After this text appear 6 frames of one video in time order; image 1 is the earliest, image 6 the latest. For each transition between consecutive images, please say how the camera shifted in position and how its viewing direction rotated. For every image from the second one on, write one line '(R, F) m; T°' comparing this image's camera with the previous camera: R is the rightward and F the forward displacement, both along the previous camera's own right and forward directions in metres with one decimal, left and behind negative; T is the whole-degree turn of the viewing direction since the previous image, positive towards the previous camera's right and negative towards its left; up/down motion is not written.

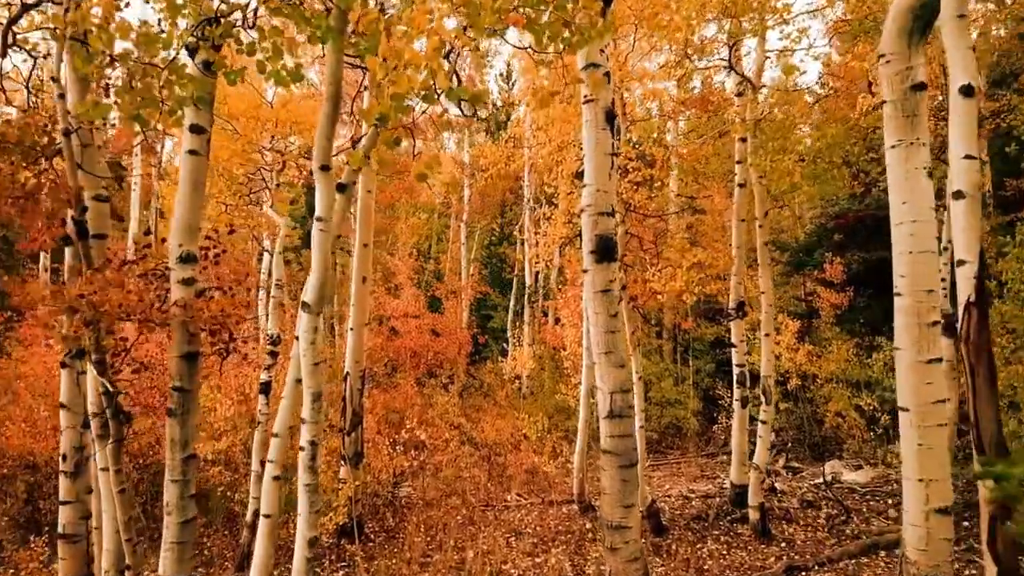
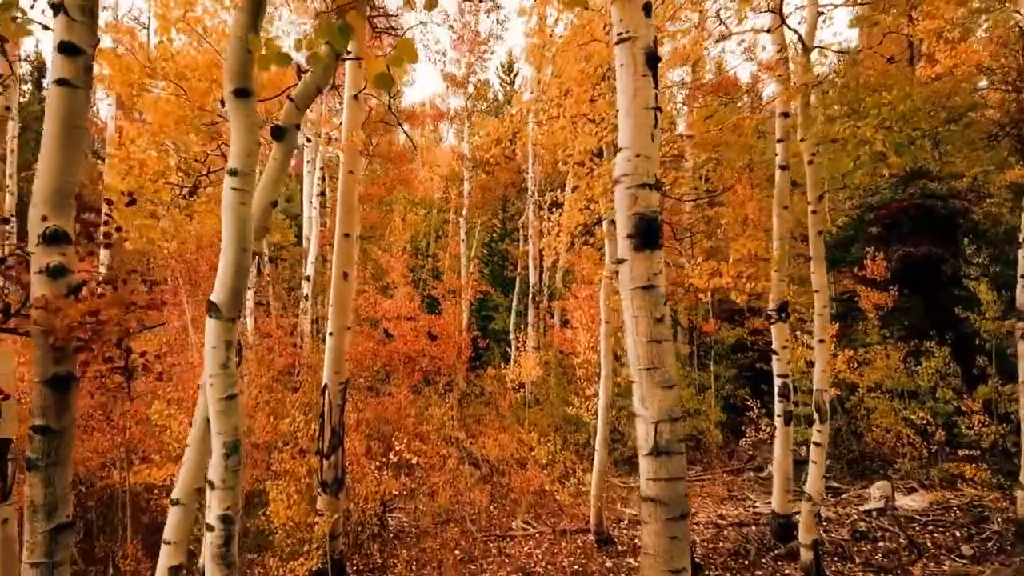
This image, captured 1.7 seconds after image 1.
(-0.1, +1.5) m; 0°
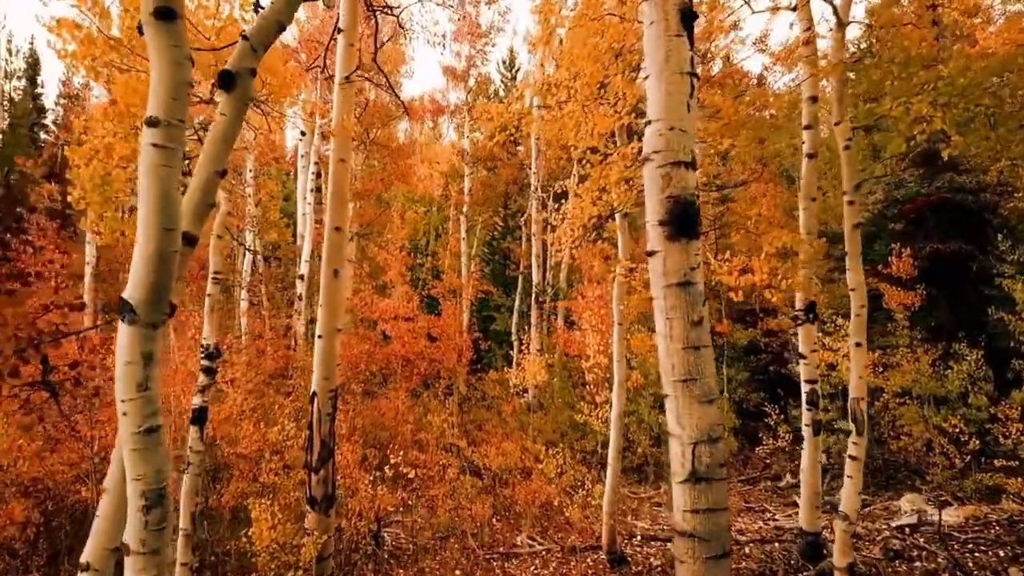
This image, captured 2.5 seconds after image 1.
(-0.1, +0.7) m; 0°
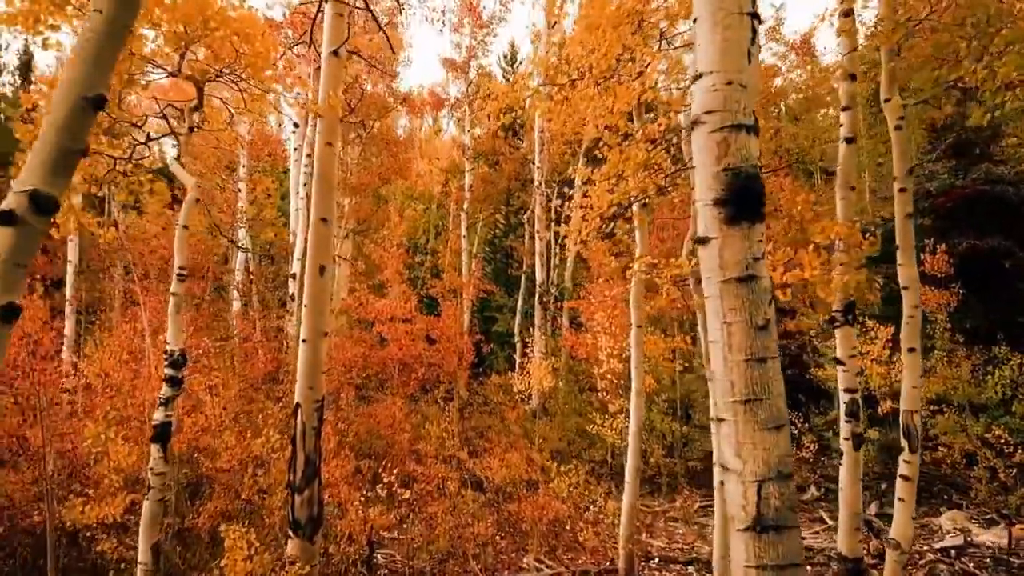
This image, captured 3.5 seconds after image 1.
(-0.1, +0.8) m; 0°
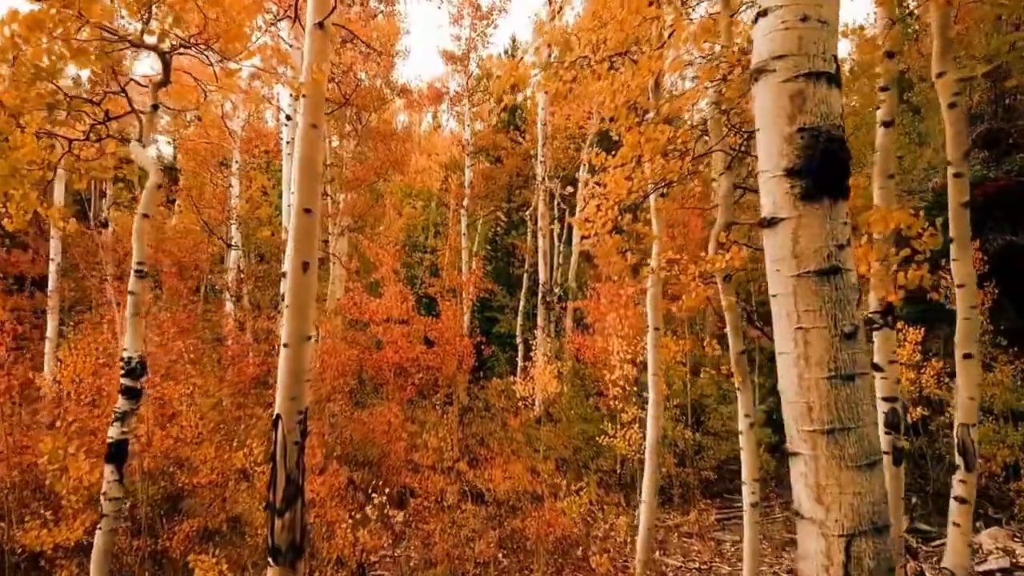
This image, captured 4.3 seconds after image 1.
(0.0, +0.7) m; 0°
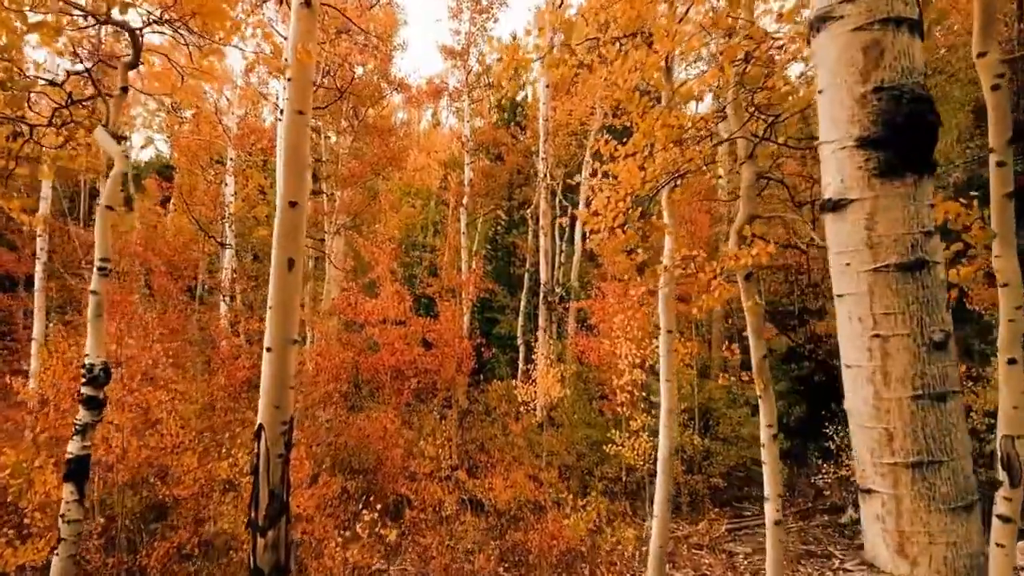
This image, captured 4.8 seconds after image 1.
(0.0, +0.5) m; 0°
